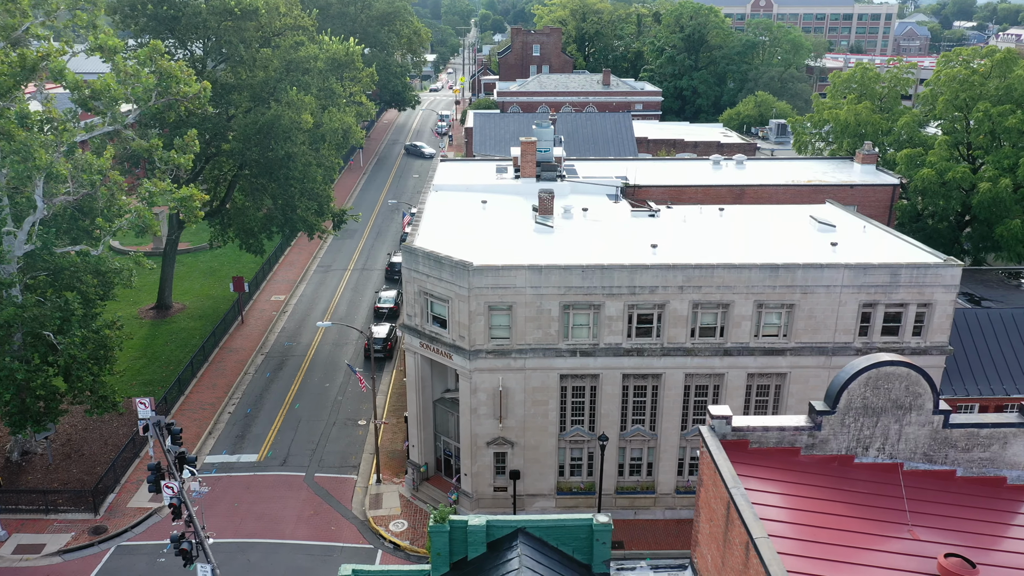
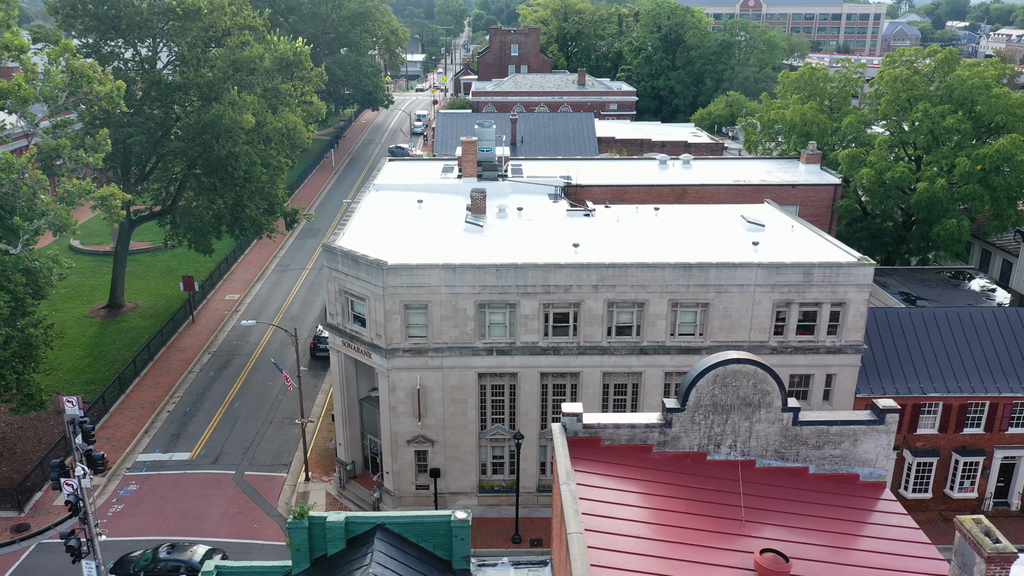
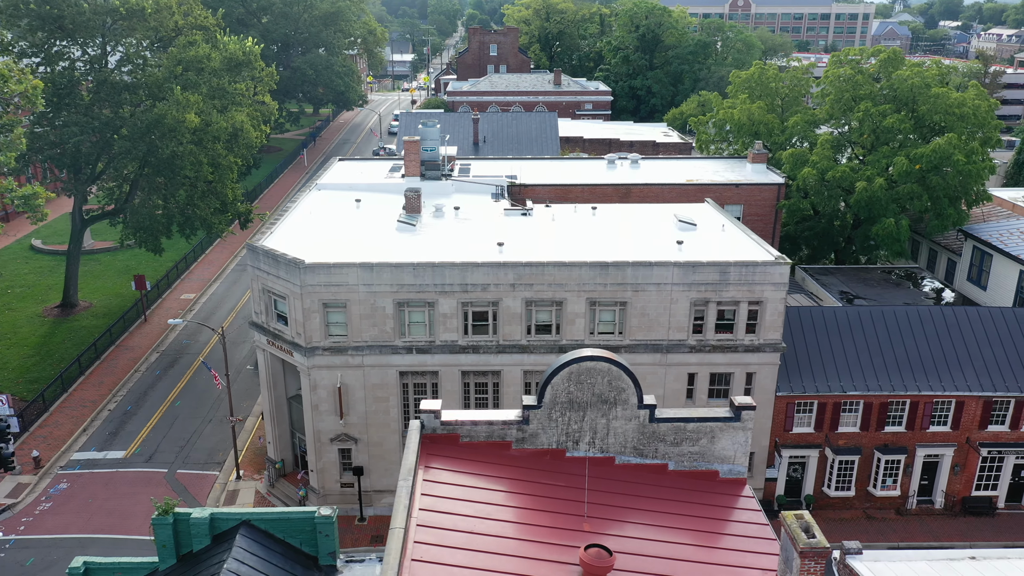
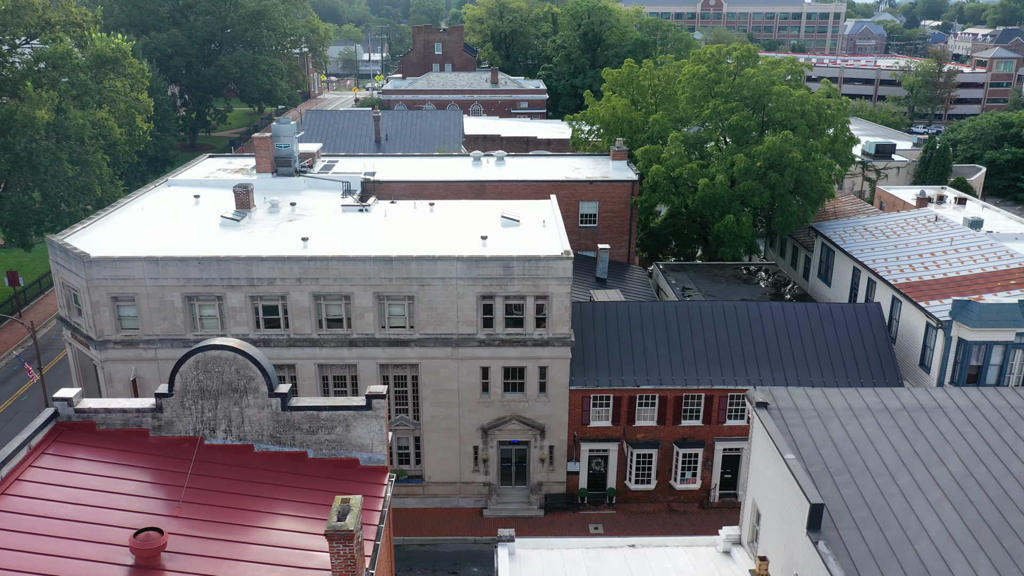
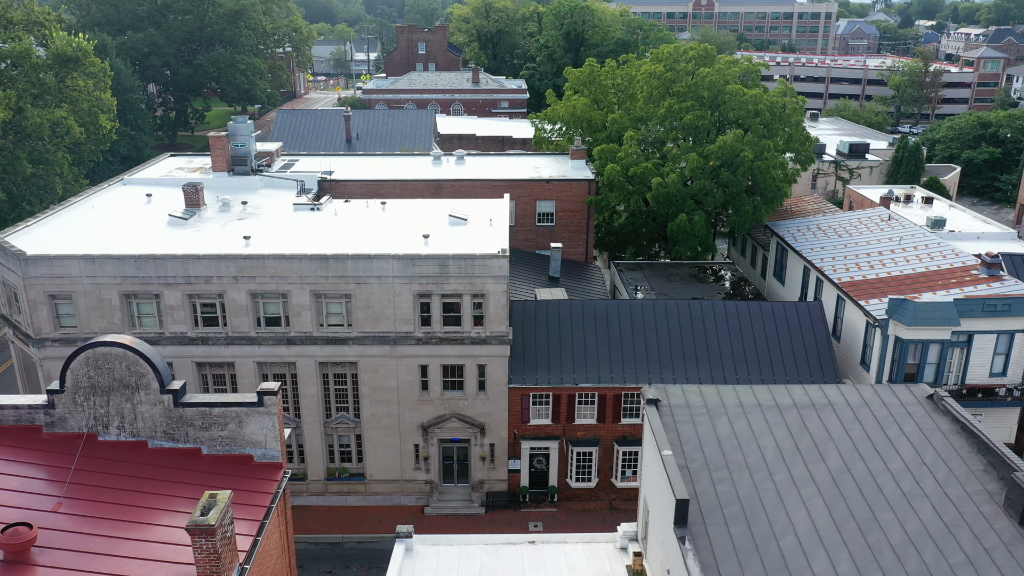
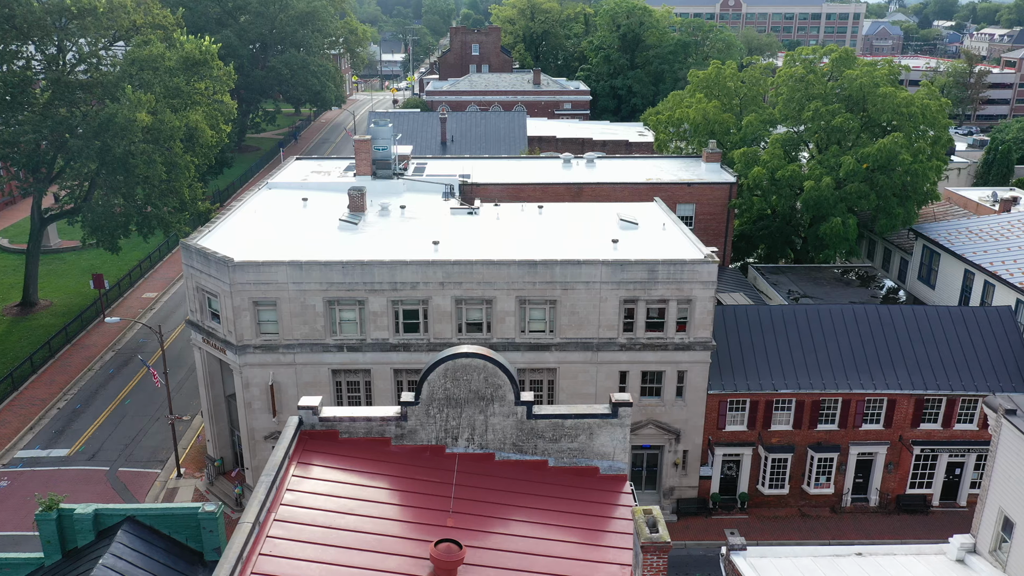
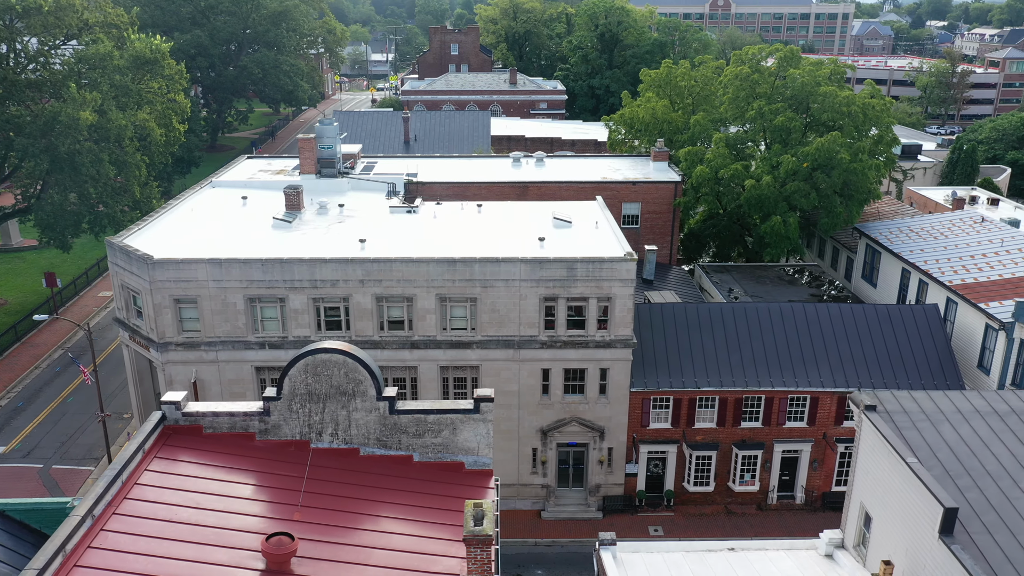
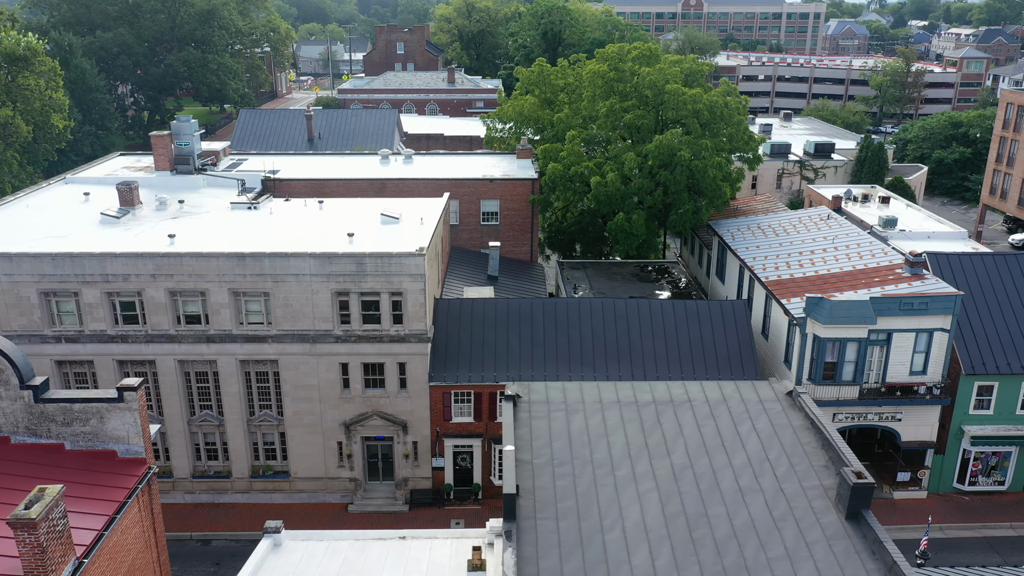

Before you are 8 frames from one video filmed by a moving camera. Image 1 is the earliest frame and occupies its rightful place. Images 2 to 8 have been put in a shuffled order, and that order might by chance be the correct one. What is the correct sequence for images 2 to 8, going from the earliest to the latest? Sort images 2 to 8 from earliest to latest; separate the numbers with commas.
2, 3, 6, 7, 4, 5, 8
